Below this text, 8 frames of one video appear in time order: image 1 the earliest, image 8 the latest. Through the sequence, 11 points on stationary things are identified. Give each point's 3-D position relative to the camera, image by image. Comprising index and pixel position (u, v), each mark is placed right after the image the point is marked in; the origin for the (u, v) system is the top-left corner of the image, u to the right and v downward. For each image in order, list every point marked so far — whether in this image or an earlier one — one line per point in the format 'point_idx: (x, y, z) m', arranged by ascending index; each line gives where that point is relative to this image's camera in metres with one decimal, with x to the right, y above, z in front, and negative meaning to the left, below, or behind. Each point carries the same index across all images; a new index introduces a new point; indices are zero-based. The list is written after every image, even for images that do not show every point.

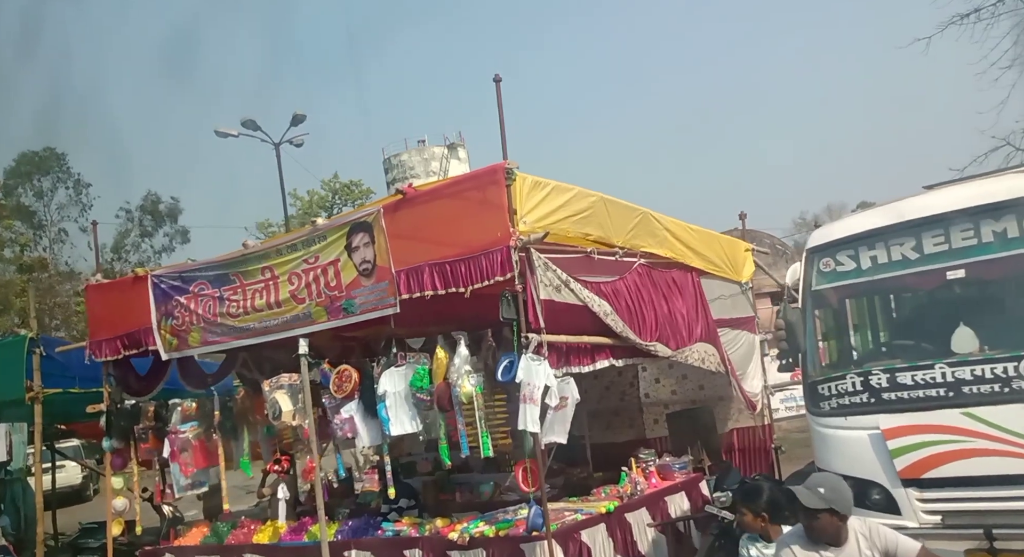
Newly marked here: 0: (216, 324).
0: (-2.8, -0.4, +8.6) m
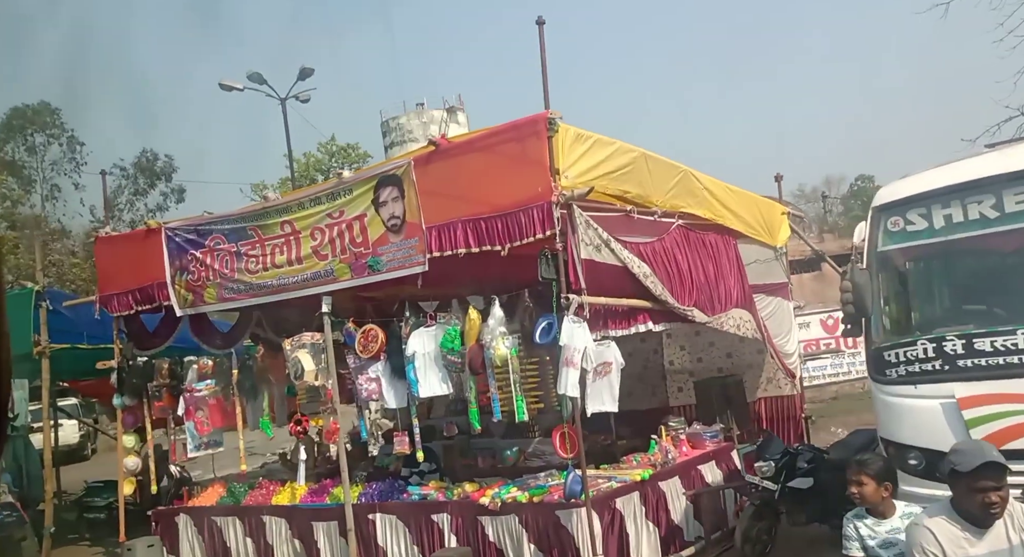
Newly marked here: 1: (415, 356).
0: (-2.5, 0.0, +8.3) m
1: (-0.8, -0.6, +7.1) m
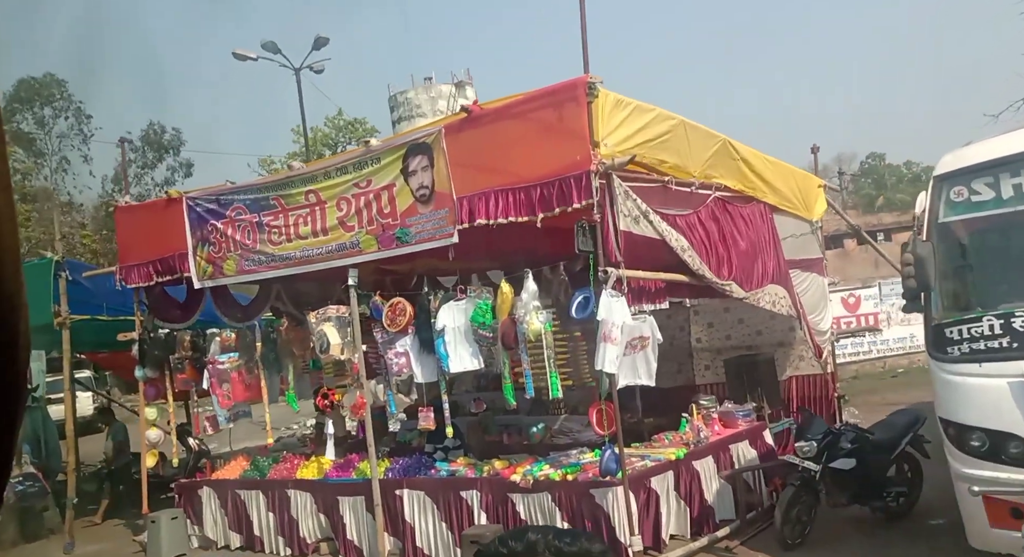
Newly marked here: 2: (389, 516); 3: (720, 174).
0: (-2.3, +0.2, +8.2) m
1: (-0.5, -0.4, +7.0) m
2: (-1.0, -2.0, +7.5) m
3: (+1.7, +0.8, +7.3) m
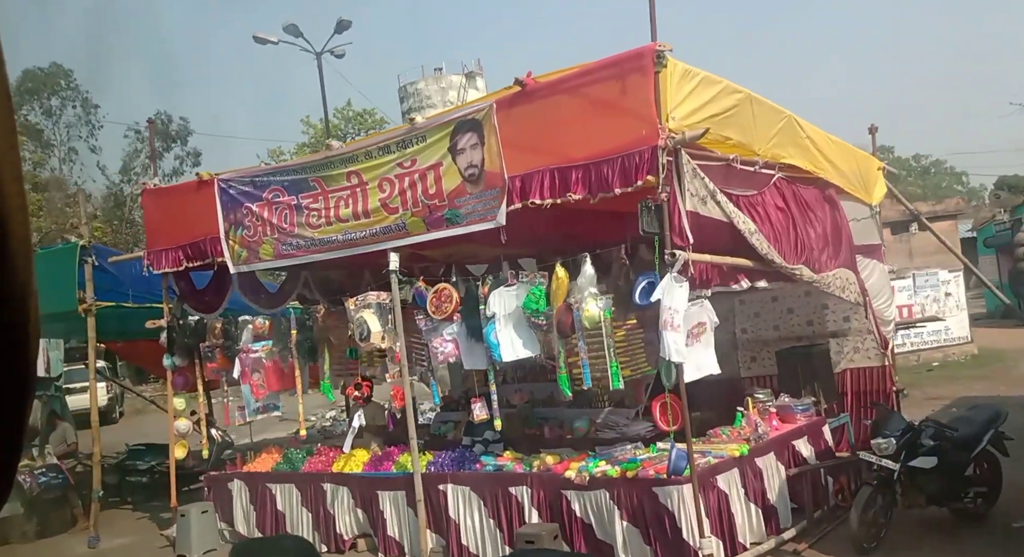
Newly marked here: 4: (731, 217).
0: (-1.9, +0.4, +7.8) m
1: (-0.1, -0.3, +6.6) m
2: (-0.6, -1.8, +7.2) m
3: (+2.1, +0.9, +7.0) m
4: (+1.5, +0.4, +6.1) m
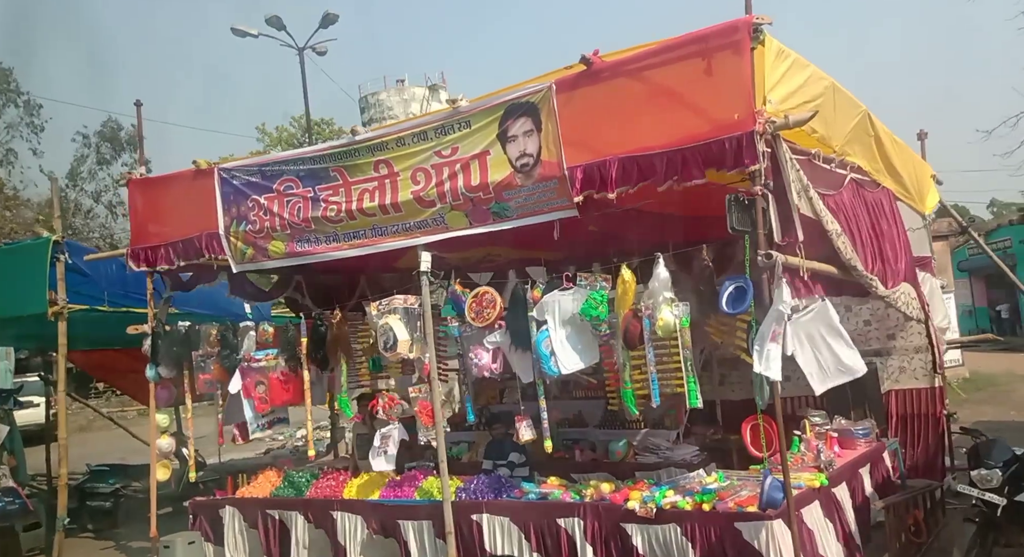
0: (-1.6, +0.4, +7.0) m
1: (+0.2, -0.3, +5.8) m
2: (-0.3, -1.9, +6.4) m
3: (+2.4, +0.9, +6.3) m
4: (+1.9, +0.4, +5.5) m
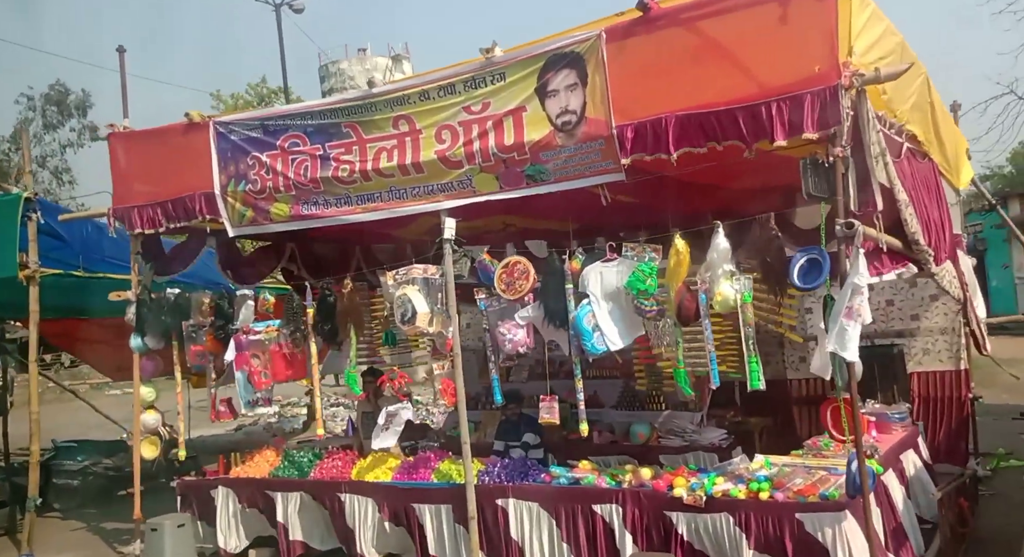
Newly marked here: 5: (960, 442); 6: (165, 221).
0: (-1.4, +0.6, +6.4) m
1: (+0.4, -0.1, +5.4) m
2: (-0.2, -1.7, +5.9) m
3: (+2.7, +1.0, +6.0) m
4: (+2.1, +0.5, +5.1) m
5: (+3.9, -1.4, +8.0) m
6: (-2.7, +0.4, +7.0) m
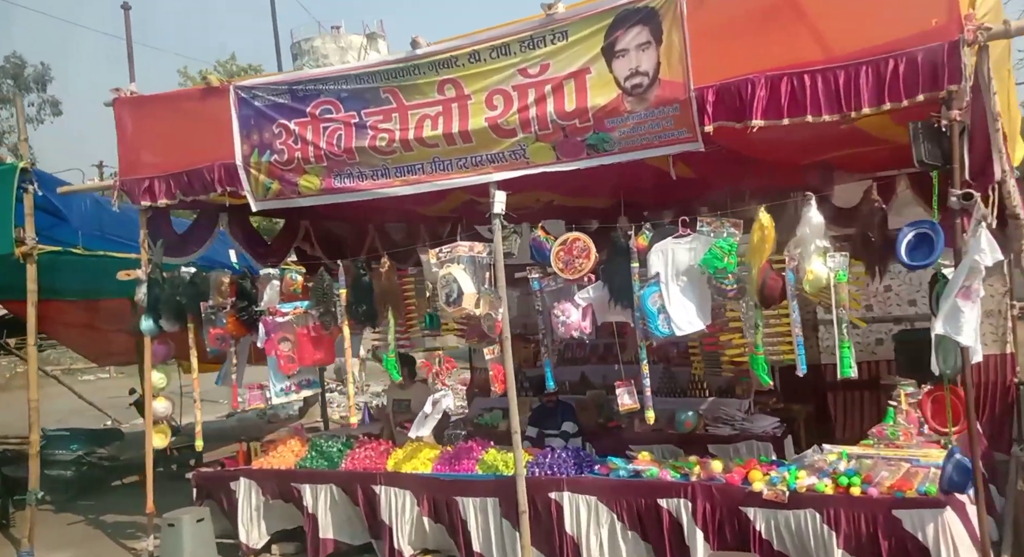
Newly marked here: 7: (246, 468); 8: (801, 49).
0: (-1.1, +0.7, +5.9) m
1: (+0.8, 0.0, +5.0) m
2: (+0.2, -1.5, +5.5) m
3: (+3.0, +1.2, +5.6) m
4: (+2.5, +0.6, +4.7) m
5: (+4.2, -1.3, +7.7) m
6: (-2.4, +0.6, +6.5) m
7: (-1.9, -1.4, +6.6) m
8: (+1.4, +1.1, +4.5) m
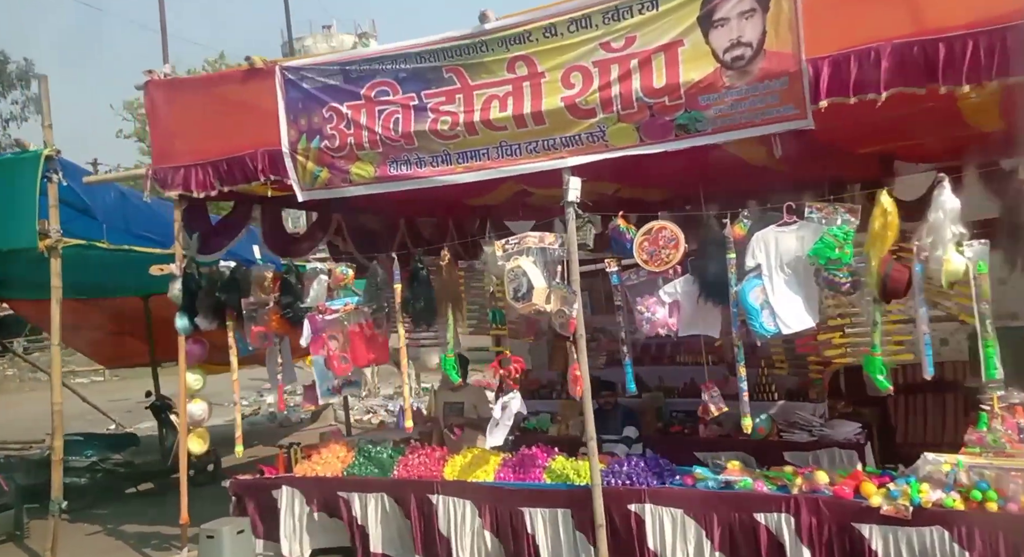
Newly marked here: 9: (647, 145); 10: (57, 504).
0: (-0.6, +0.8, +5.5) m
1: (+1.2, 0.0, +4.5) m
2: (+0.6, -1.5, +5.1) m
3: (+3.4, +1.2, +5.2) m
4: (+2.9, +0.7, +4.3) m
5: (+4.6, -1.2, +7.2) m
6: (-2.0, +0.6, +6.0) m
7: (-1.5, -1.3, +6.1) m
8: (+1.9, +1.2, +4.1) m
9: (+0.7, +0.7, +4.8) m
10: (-3.5, -1.7, +6.9) m
